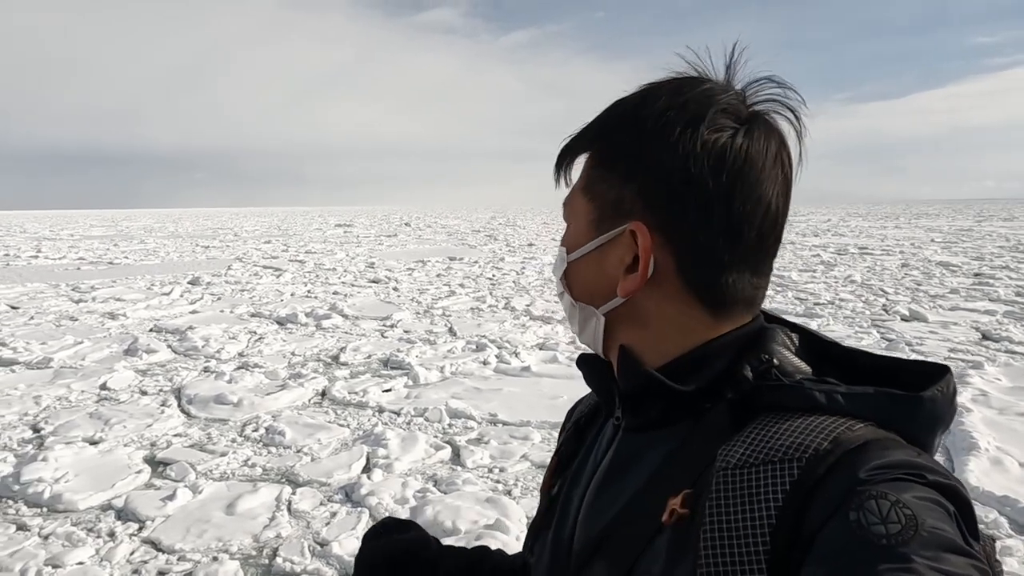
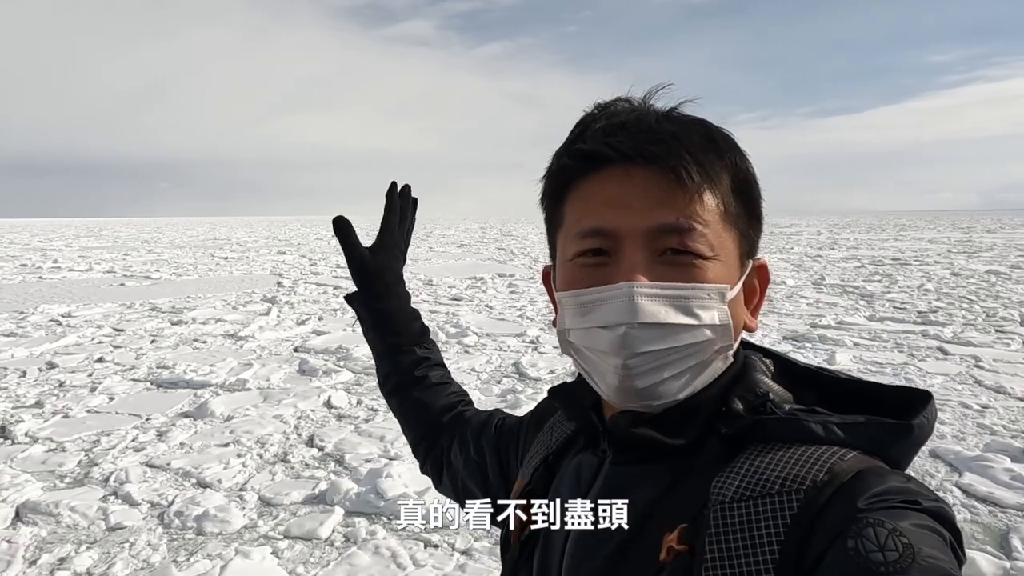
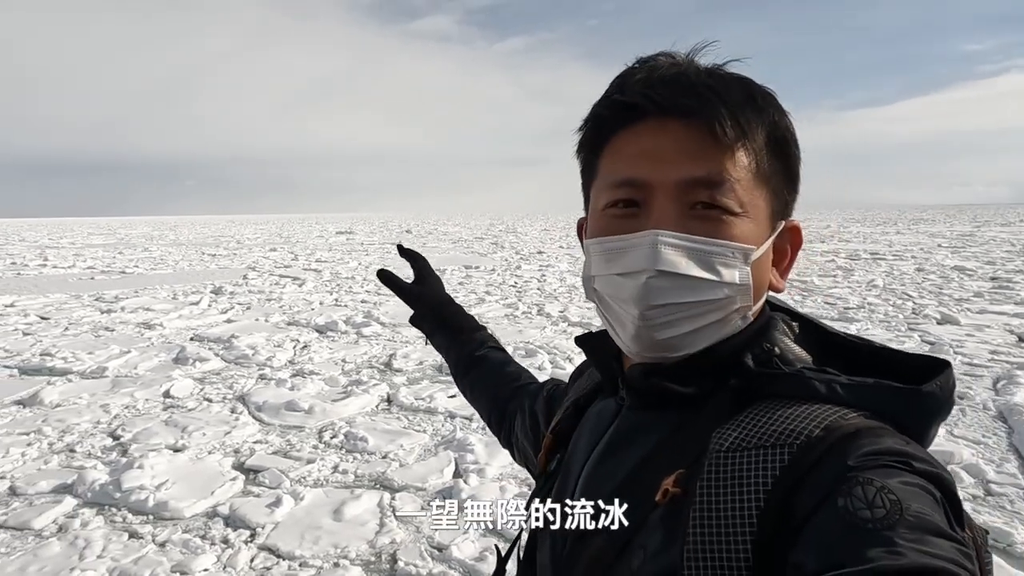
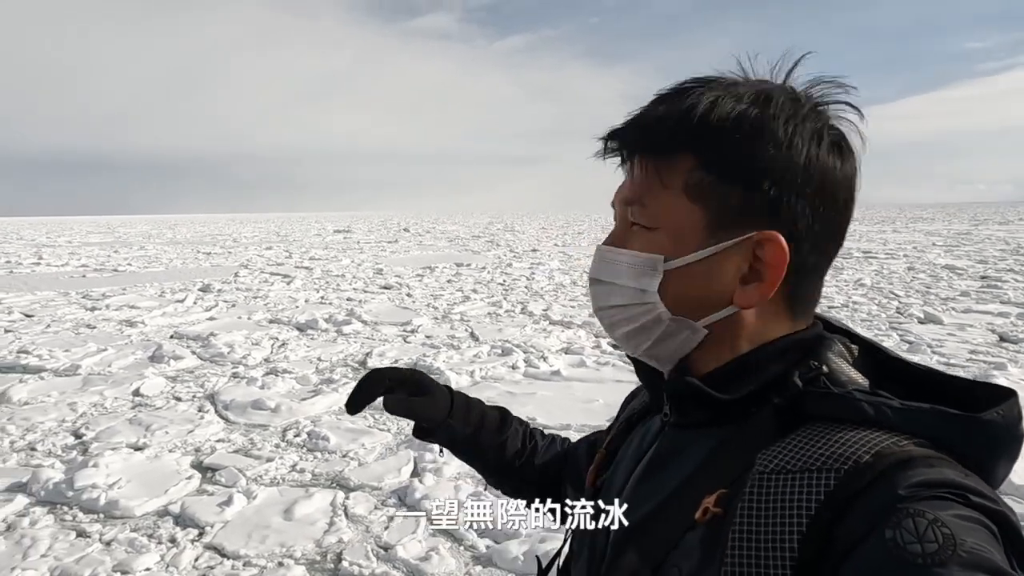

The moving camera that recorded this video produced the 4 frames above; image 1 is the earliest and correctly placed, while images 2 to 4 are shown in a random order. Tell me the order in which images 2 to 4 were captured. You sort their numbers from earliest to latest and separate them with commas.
4, 3, 2
